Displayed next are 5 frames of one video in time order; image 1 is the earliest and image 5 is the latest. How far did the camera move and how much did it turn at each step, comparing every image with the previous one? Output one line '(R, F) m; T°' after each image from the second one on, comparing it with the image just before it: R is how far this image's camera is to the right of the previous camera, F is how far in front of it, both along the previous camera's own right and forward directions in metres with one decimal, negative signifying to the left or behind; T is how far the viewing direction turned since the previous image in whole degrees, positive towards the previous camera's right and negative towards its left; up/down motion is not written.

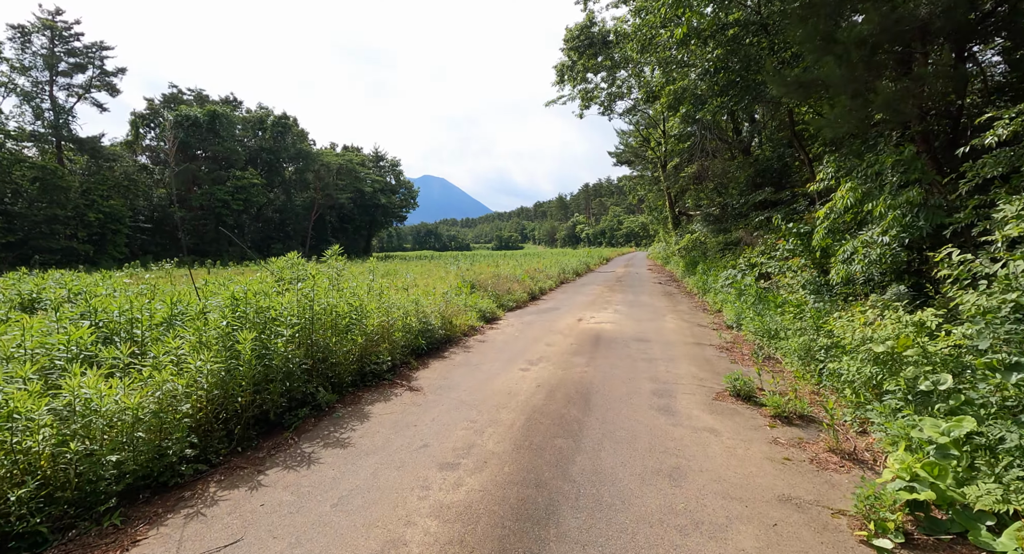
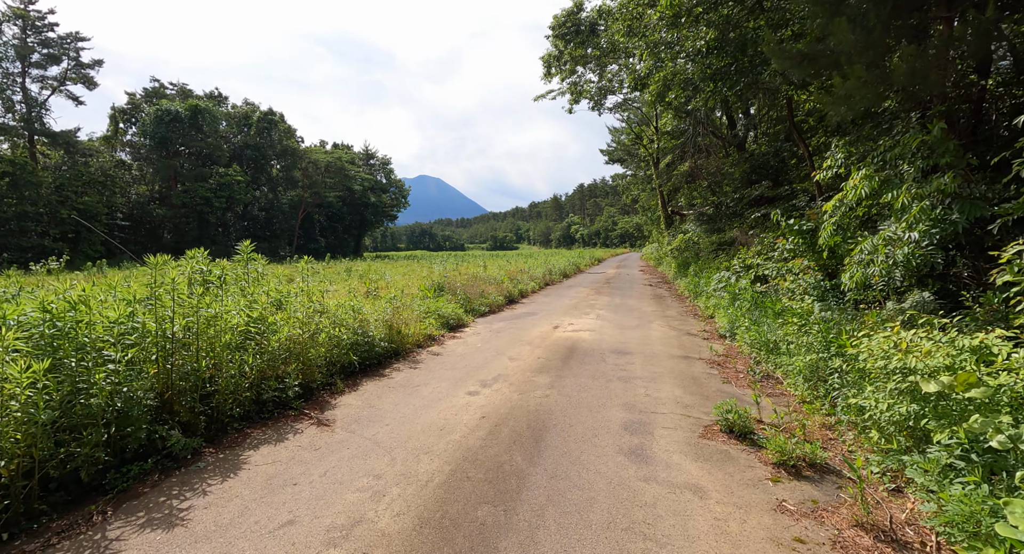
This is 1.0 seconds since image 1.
(+0.5, +1.1) m; +1°
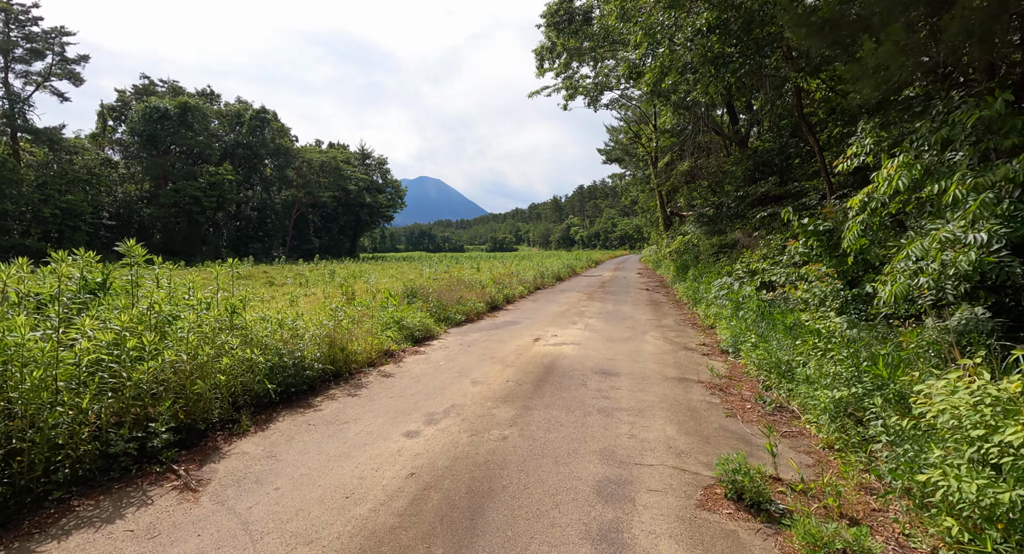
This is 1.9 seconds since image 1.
(+0.4, +1.1) m; 0°
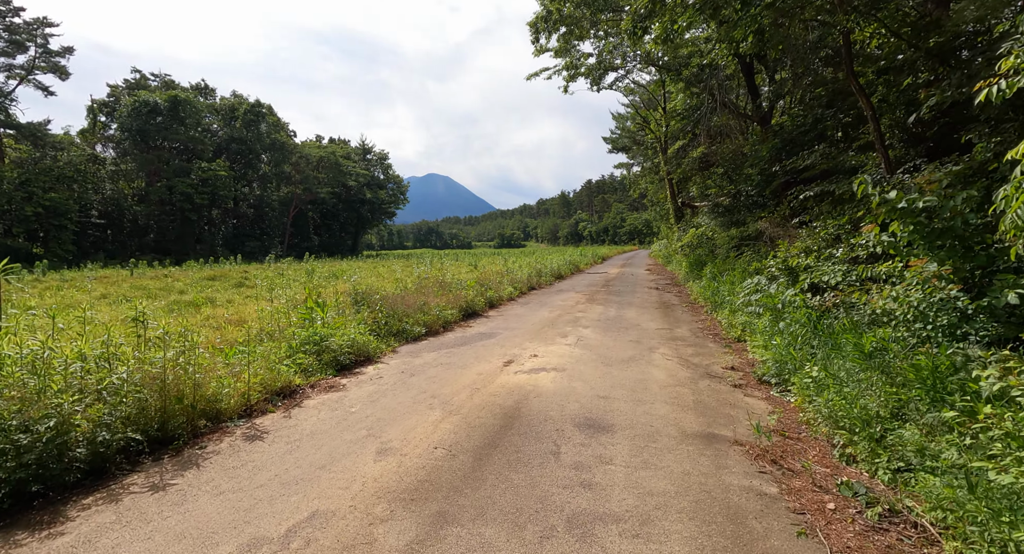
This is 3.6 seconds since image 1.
(+0.6, +2.2) m; -1°
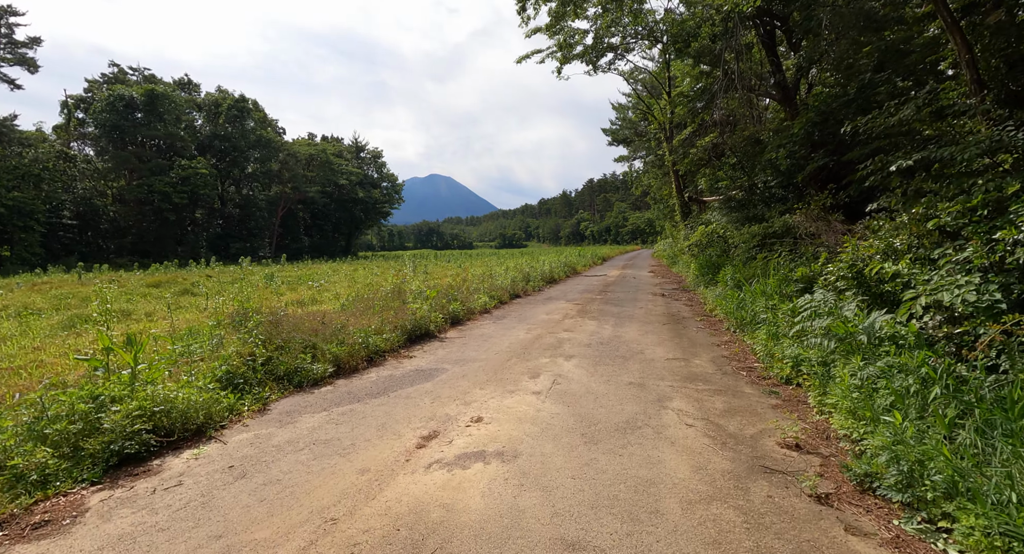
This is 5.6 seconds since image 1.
(+0.6, +2.6) m; 0°
